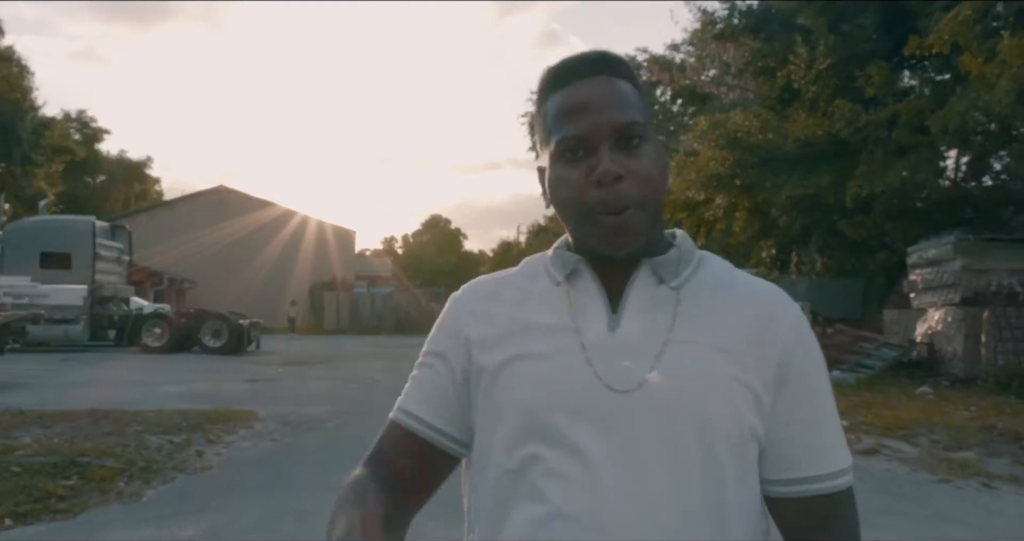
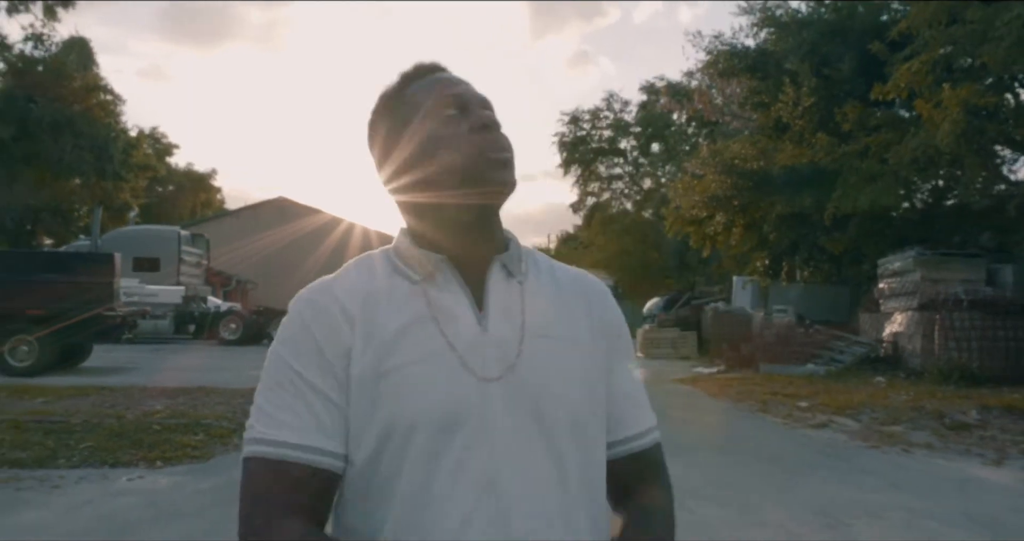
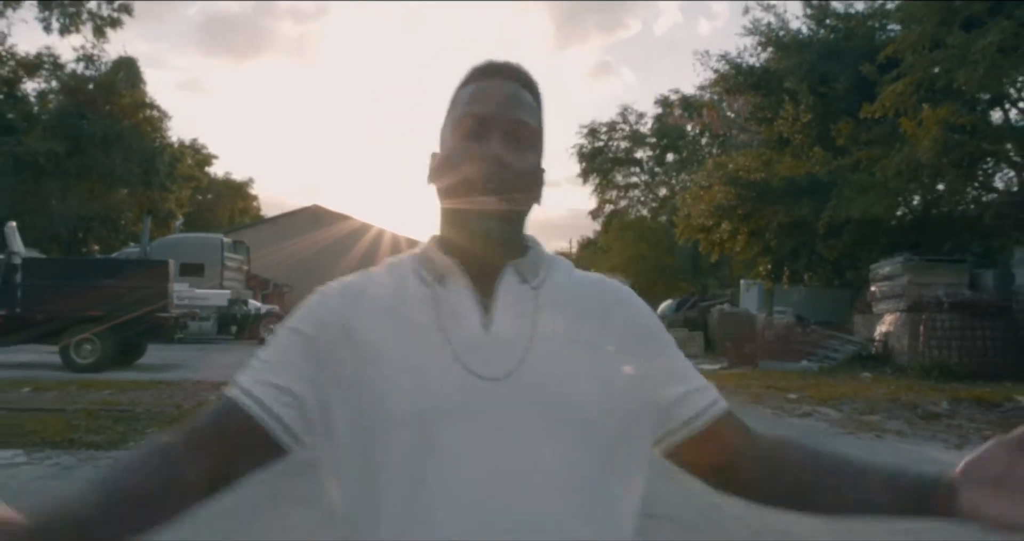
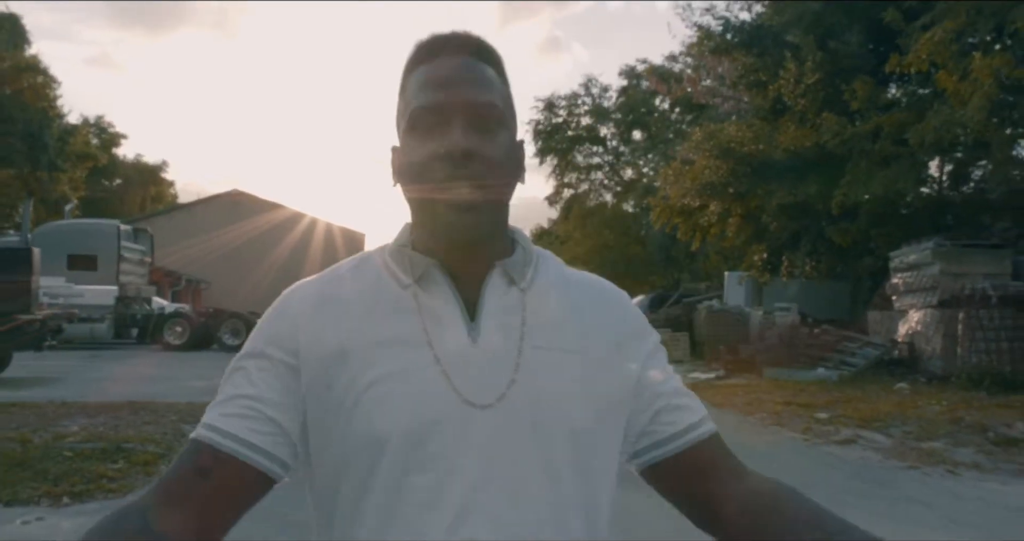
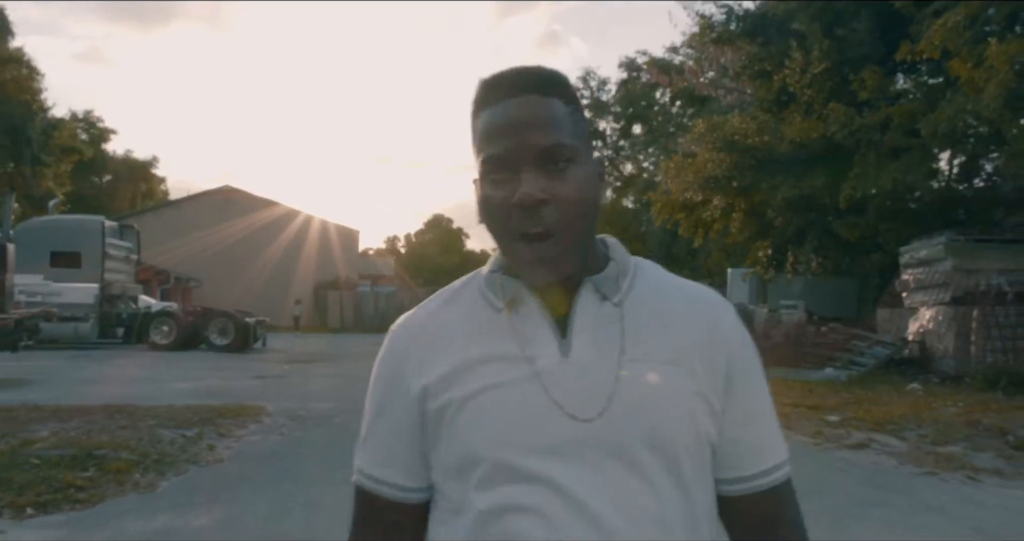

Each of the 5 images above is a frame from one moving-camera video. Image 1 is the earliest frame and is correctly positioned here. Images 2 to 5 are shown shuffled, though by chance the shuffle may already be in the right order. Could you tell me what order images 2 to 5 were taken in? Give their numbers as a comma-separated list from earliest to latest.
5, 4, 2, 3
